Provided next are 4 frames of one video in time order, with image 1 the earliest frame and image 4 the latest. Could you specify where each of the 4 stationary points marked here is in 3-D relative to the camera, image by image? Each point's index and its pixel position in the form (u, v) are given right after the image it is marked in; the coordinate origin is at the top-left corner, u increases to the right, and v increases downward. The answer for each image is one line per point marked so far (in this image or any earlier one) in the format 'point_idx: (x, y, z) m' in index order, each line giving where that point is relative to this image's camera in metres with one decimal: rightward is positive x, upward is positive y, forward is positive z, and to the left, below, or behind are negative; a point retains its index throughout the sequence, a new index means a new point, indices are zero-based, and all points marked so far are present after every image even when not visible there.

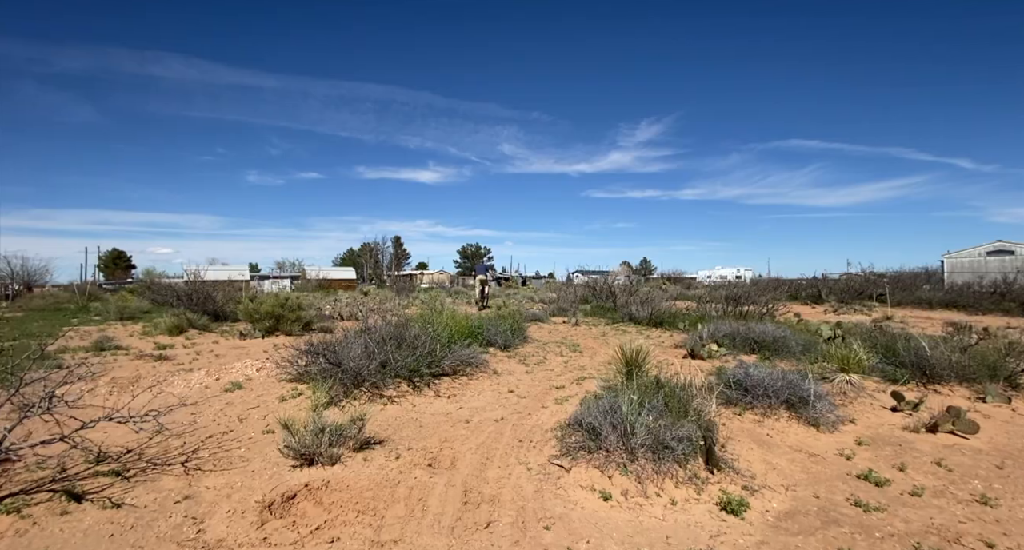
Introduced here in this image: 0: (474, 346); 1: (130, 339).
0: (-0.7, -1.4, +9.2) m
1: (-9.6, -1.6, +12.2) m
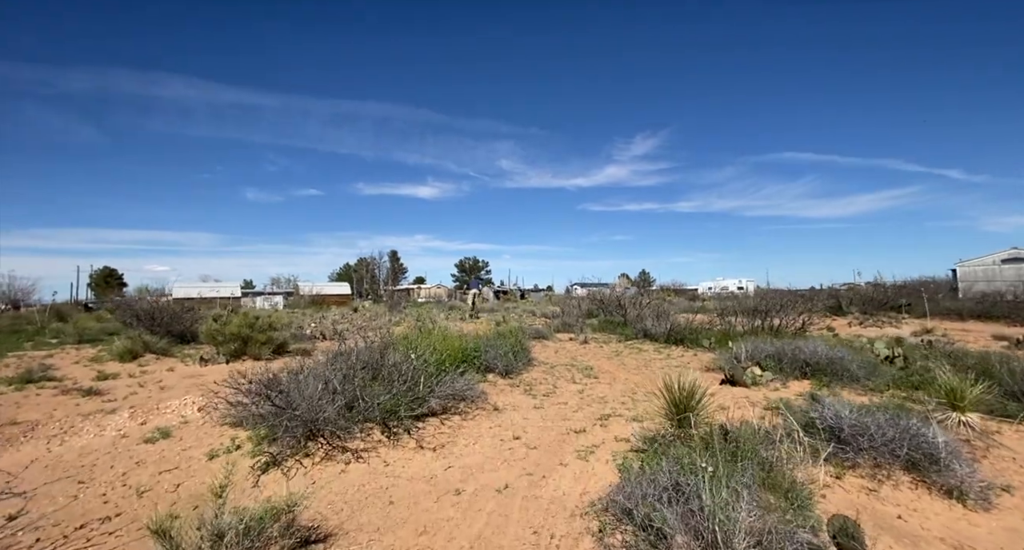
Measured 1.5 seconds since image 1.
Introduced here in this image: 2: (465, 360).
0: (-0.7, -1.6, +7.6) m
1: (-9.5, -2.0, +10.5) m
2: (-0.8, -1.5, +8.3) m
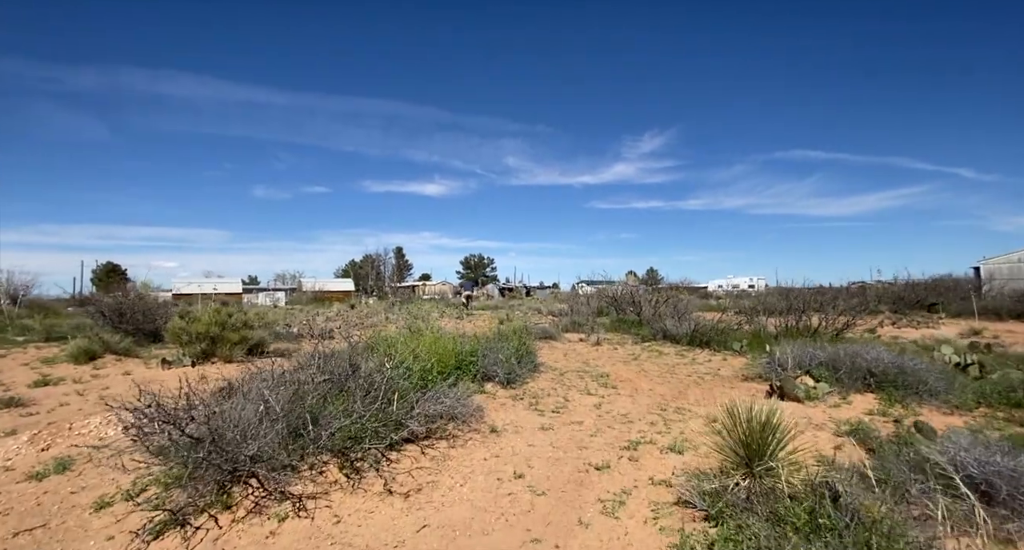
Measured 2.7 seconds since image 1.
0: (-0.6, -1.4, +6.3) m
1: (-9.4, -1.8, +9.3) m
2: (-0.8, -1.4, +7.0) m
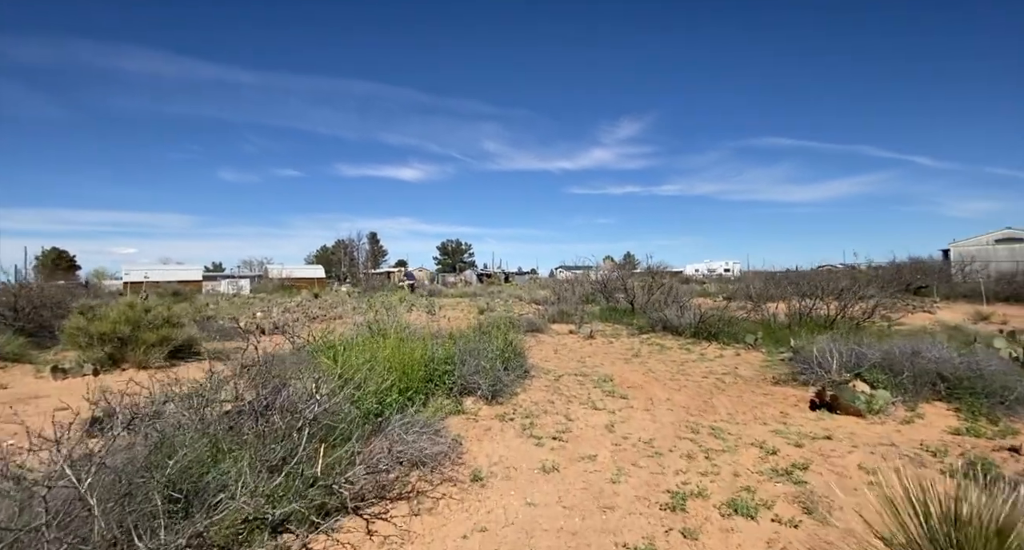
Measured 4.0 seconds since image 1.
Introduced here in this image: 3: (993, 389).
0: (-0.7, -1.3, +4.7) m
1: (-9.7, -1.6, +7.3) m
2: (-0.9, -1.2, +5.4) m
3: (+5.2, -1.3, +5.3) m
